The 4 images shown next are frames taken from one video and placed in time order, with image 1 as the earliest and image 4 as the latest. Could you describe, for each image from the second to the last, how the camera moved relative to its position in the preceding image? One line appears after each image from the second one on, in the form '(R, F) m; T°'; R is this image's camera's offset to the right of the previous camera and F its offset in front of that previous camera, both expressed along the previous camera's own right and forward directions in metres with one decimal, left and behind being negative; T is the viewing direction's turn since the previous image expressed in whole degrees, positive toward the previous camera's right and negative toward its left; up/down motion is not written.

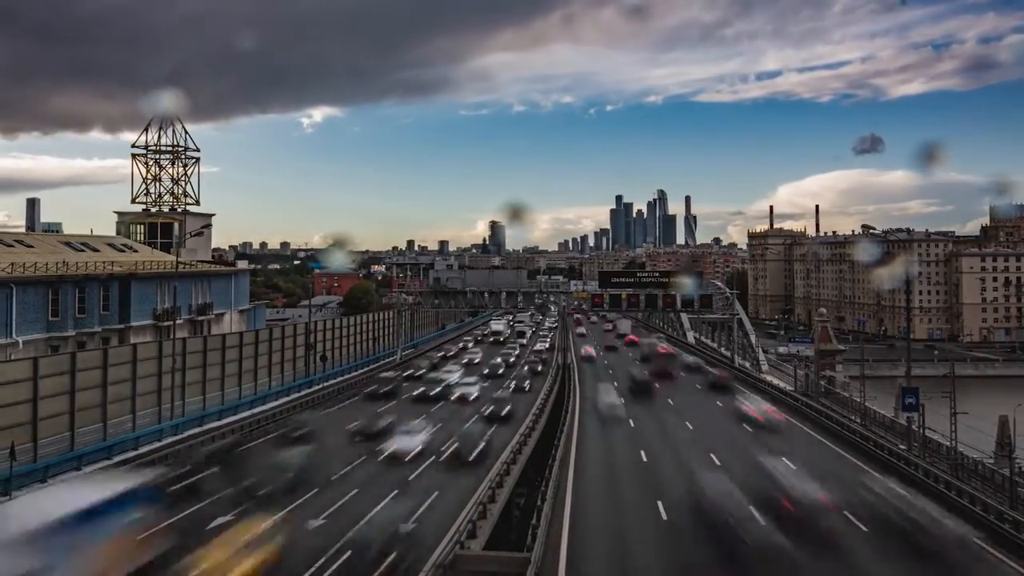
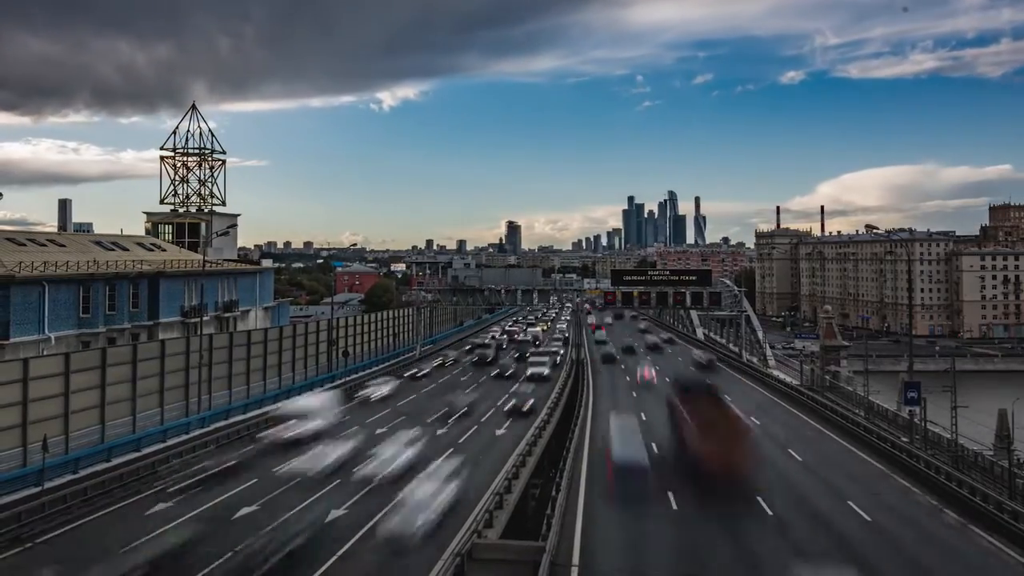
(0.0, -1.1) m; -1°
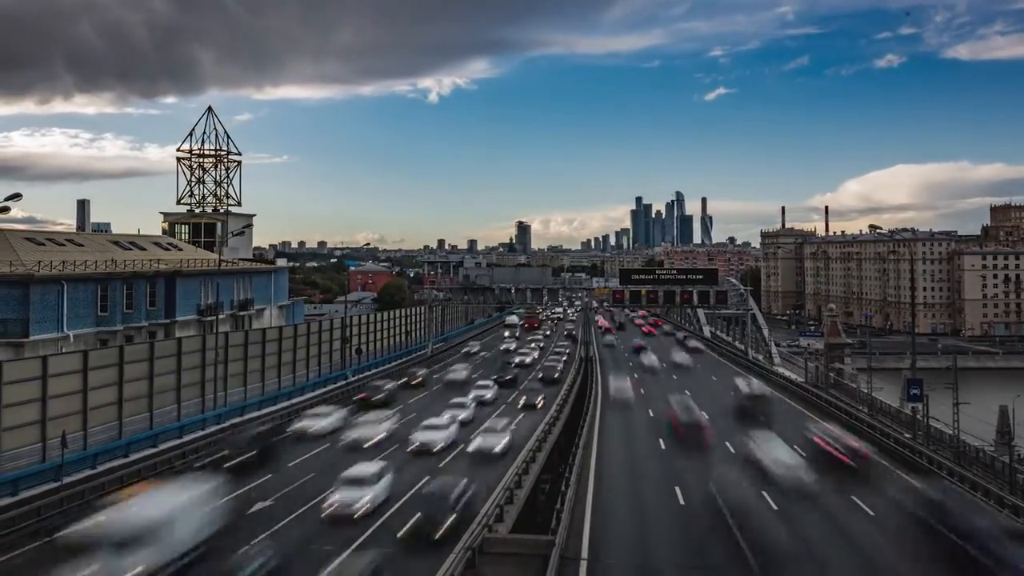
(0.0, -0.7) m; -1°
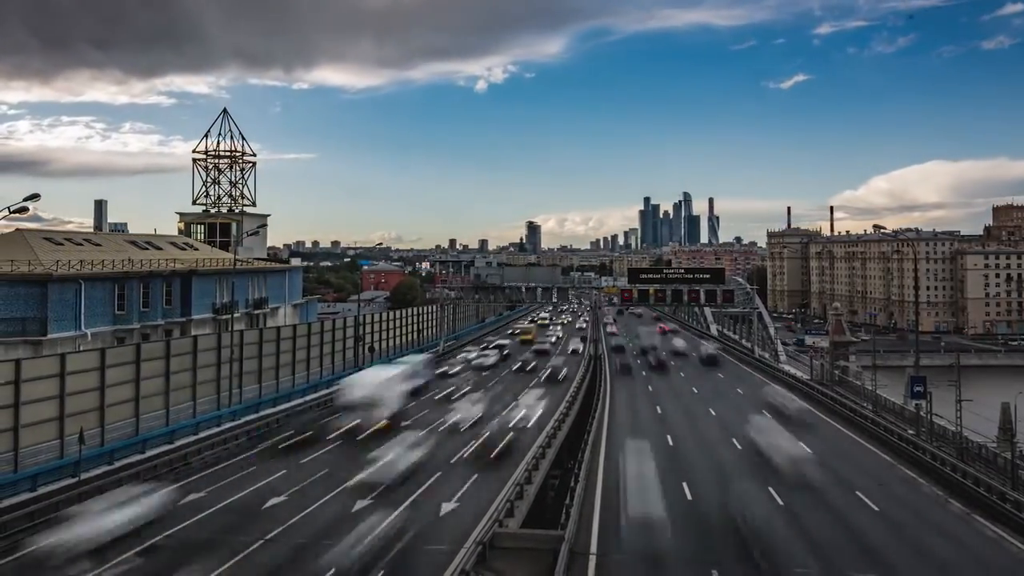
(0.0, -0.6) m; -1°
